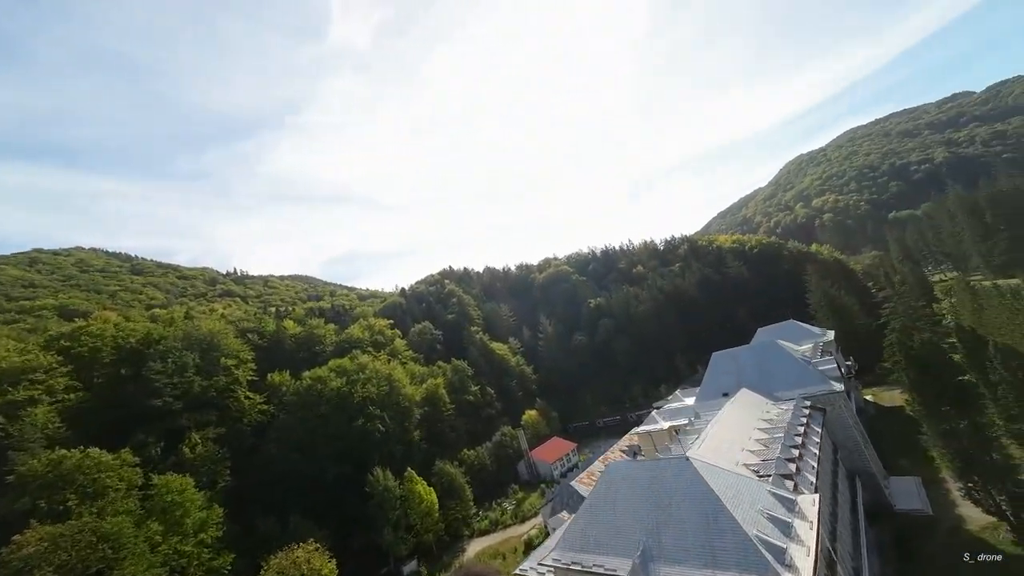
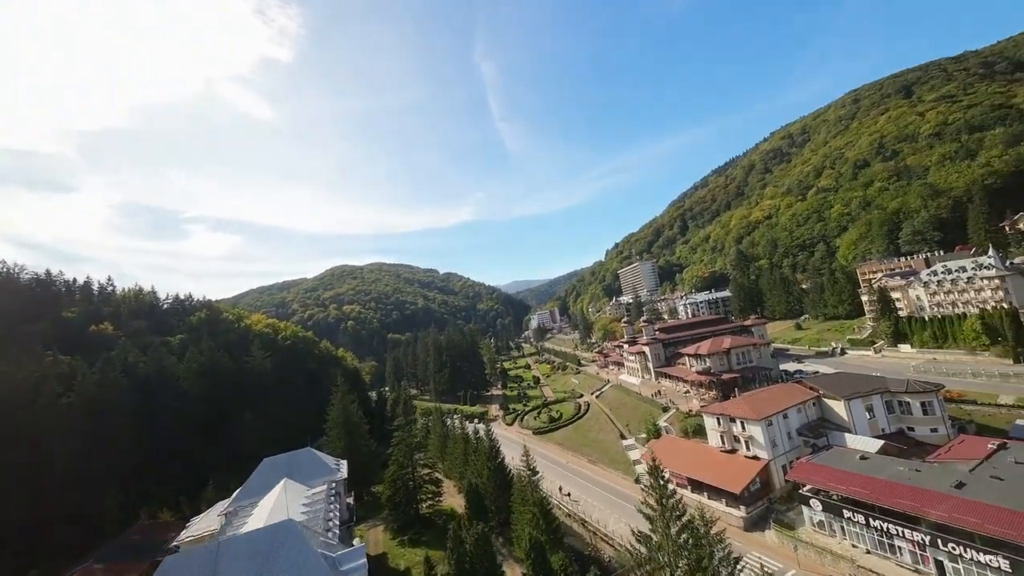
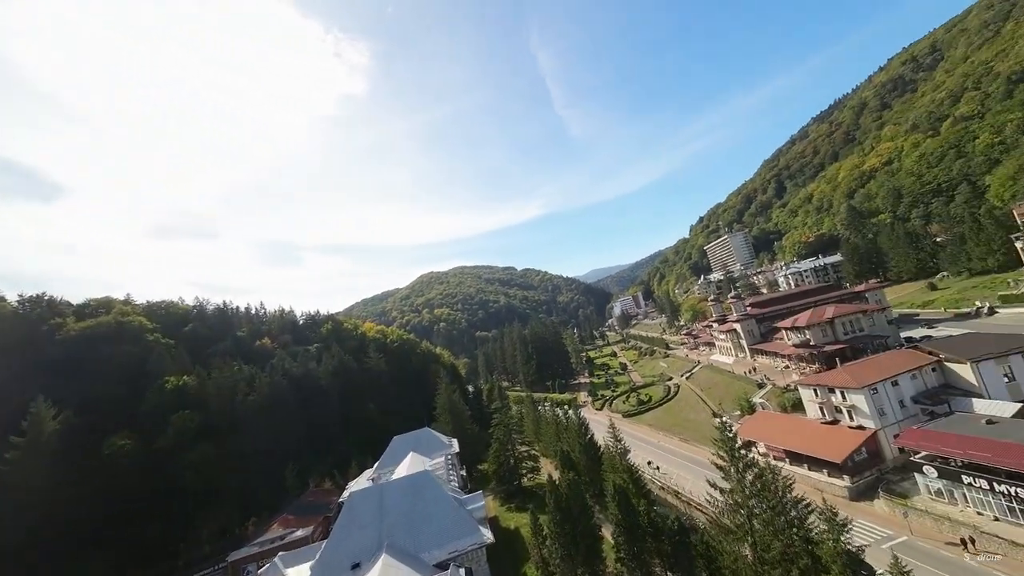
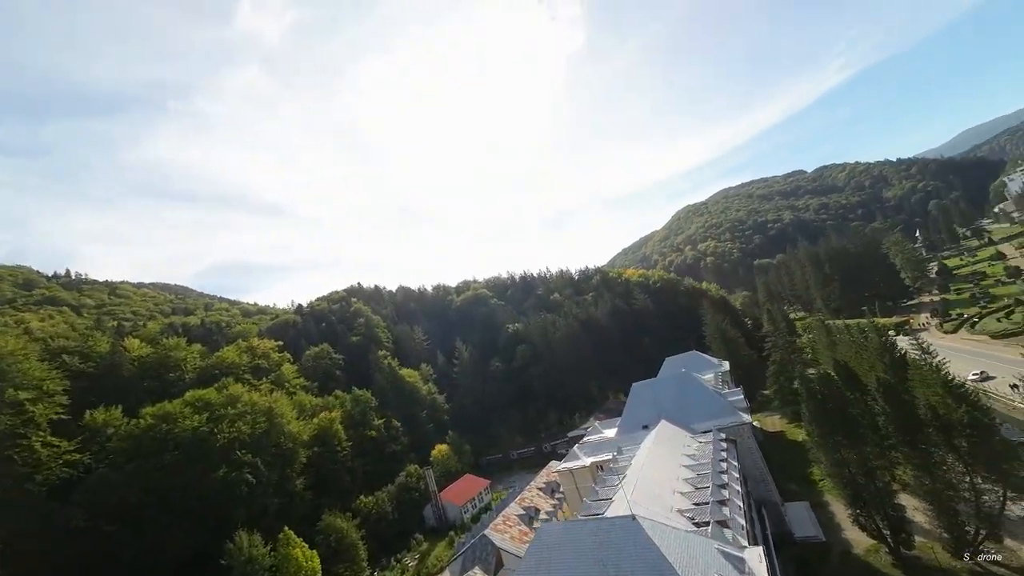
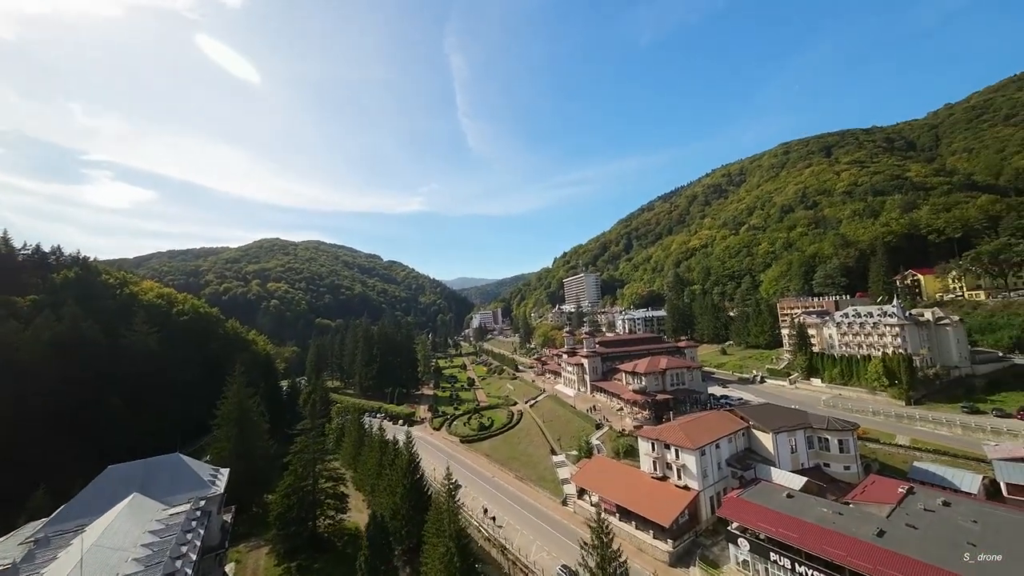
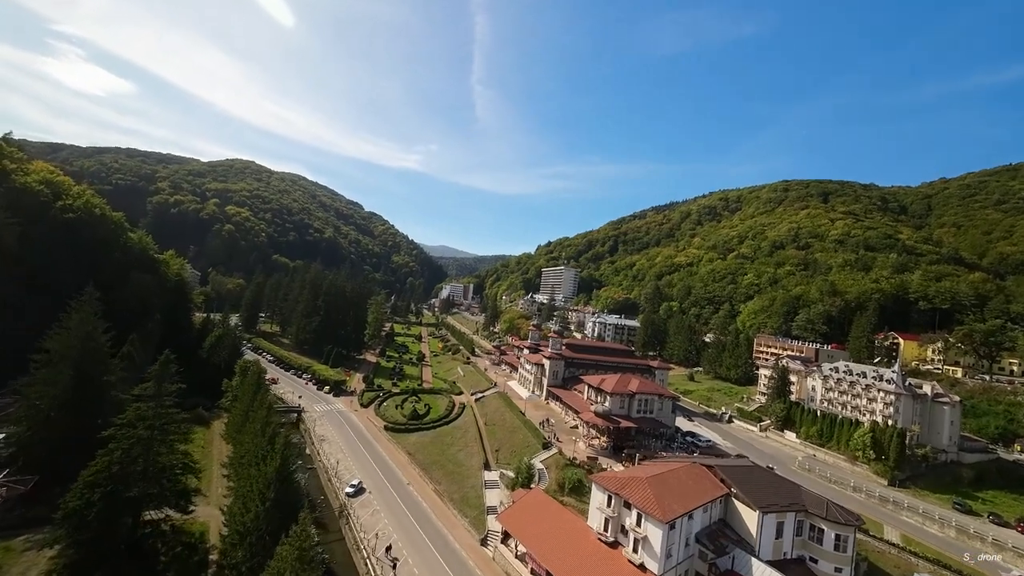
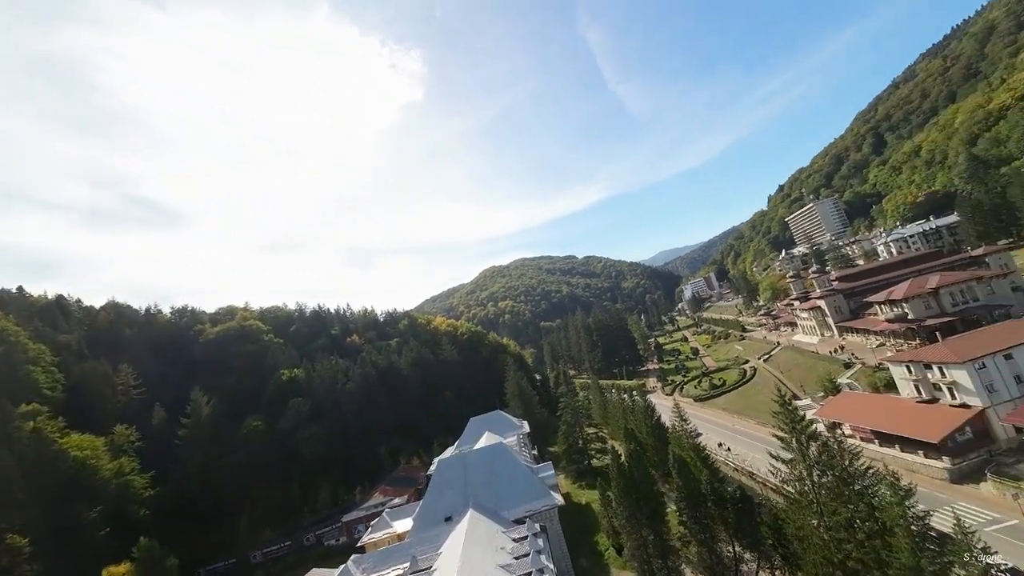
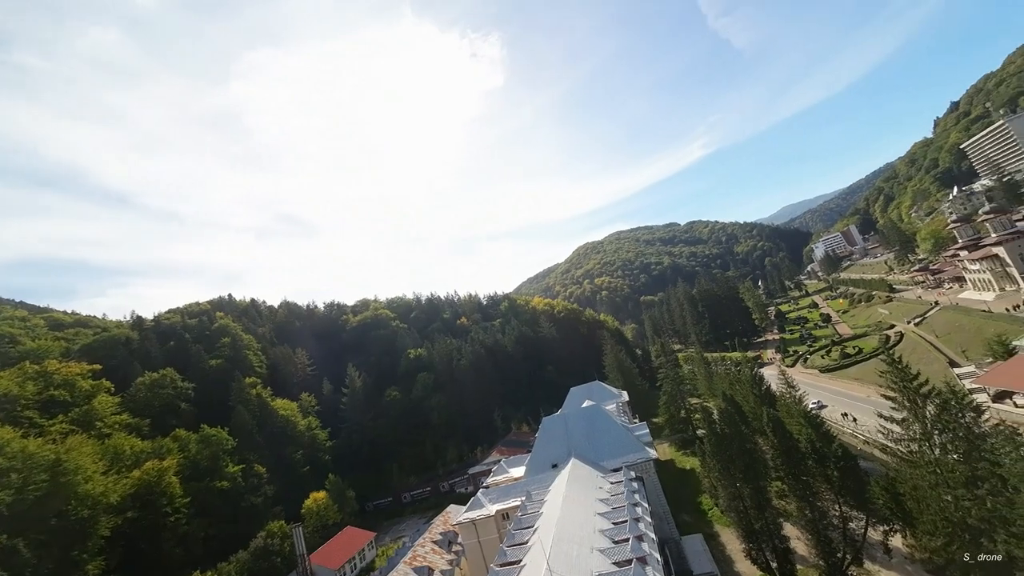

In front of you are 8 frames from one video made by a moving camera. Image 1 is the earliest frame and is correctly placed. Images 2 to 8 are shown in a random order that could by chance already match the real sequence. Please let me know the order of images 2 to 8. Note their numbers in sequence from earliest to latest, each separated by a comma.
4, 8, 7, 3, 2, 5, 6
